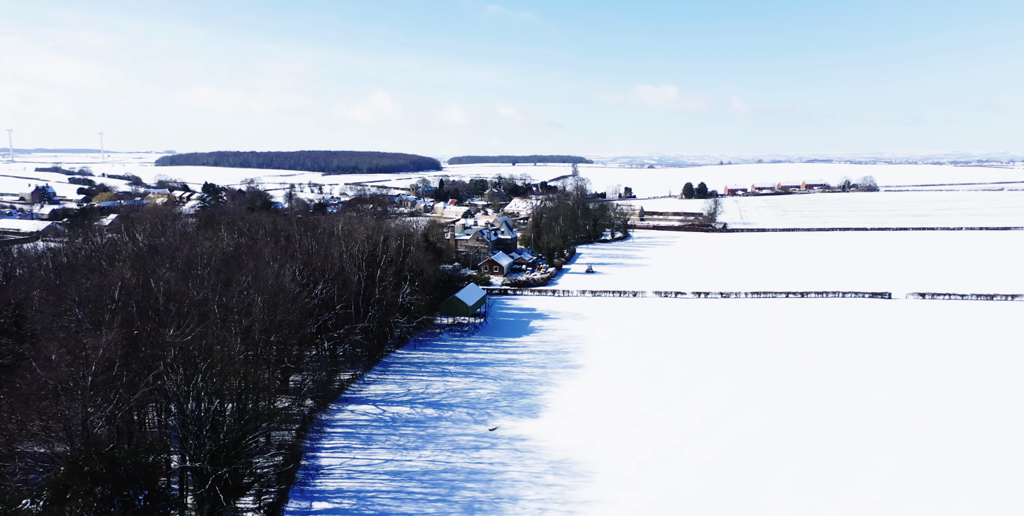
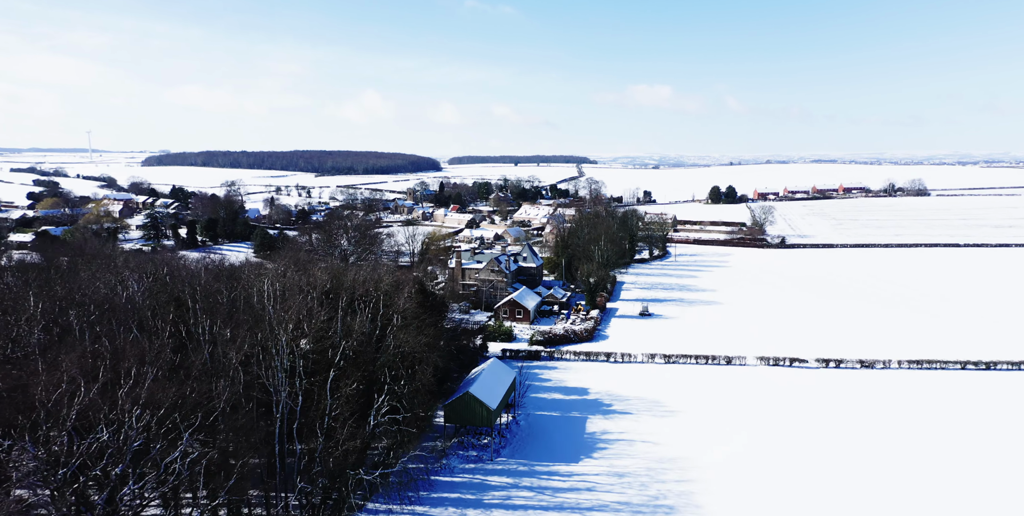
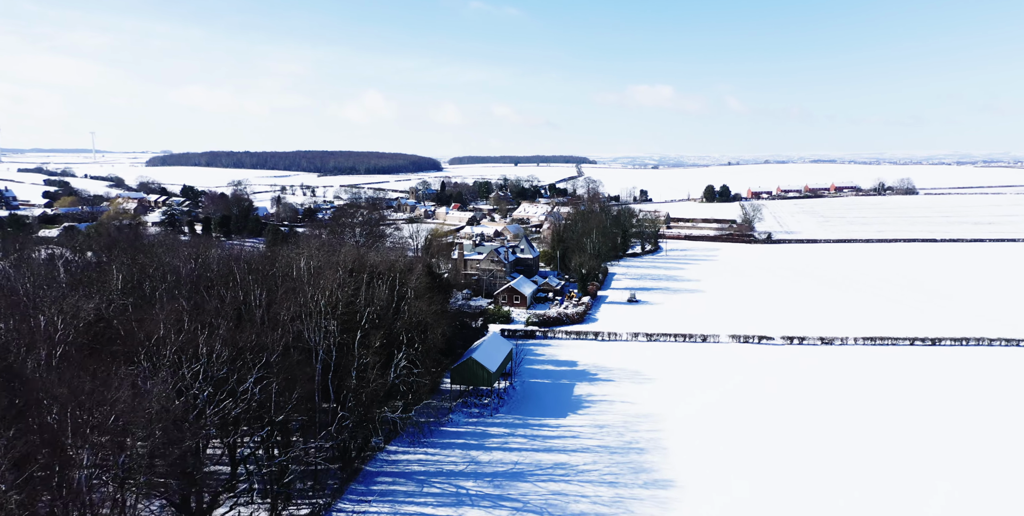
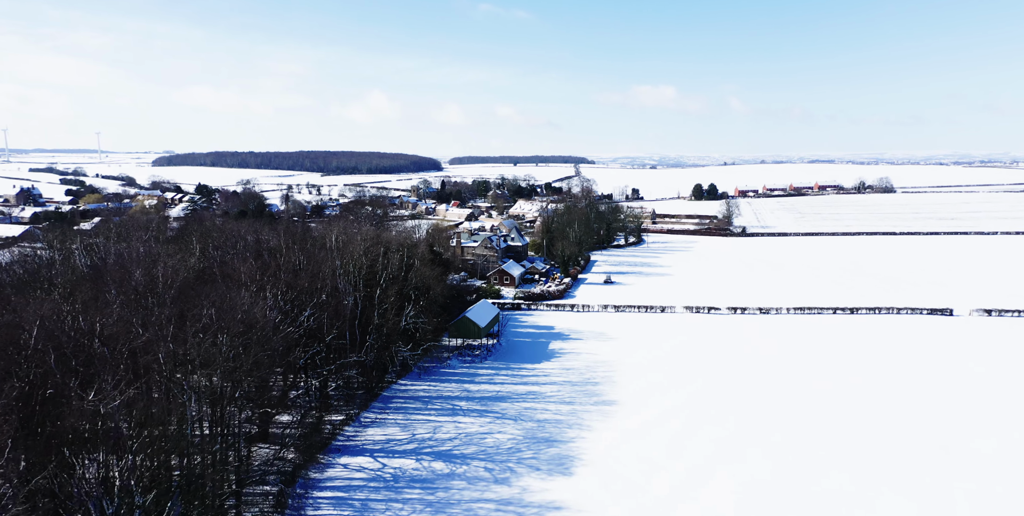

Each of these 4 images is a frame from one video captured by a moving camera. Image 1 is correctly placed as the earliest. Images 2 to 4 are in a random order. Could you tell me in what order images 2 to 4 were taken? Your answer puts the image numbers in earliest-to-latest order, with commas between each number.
4, 3, 2
